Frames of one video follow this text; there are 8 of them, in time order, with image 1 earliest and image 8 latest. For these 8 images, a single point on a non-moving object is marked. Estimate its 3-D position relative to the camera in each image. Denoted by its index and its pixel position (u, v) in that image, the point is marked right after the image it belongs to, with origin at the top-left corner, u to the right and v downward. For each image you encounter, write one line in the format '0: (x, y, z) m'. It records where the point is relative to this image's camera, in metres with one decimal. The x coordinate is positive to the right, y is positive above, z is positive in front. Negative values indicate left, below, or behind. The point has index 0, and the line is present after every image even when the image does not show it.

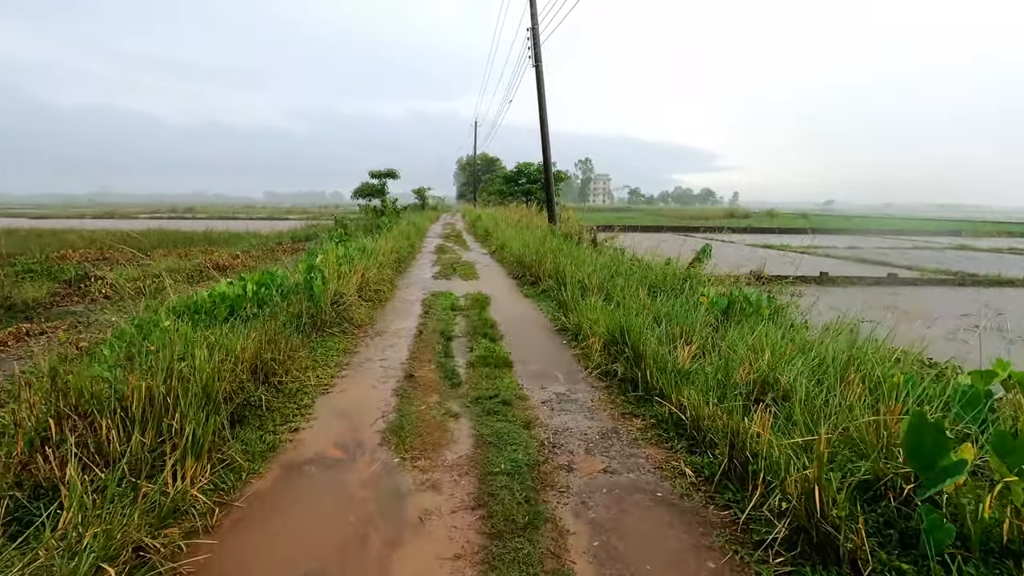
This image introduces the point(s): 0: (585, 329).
0: (+0.6, -0.4, +4.8) m
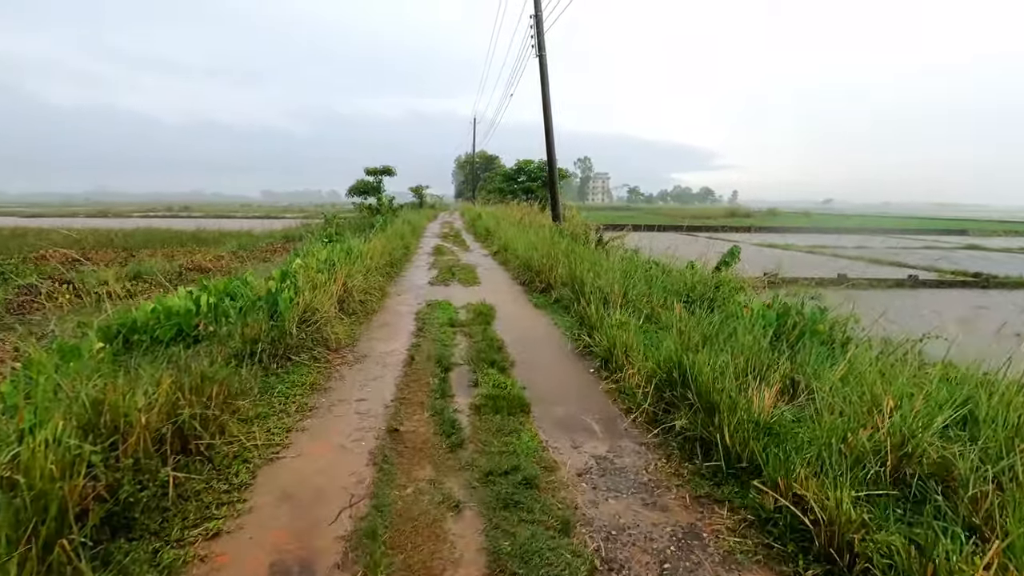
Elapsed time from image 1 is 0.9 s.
0: (+0.7, -0.5, +3.8) m
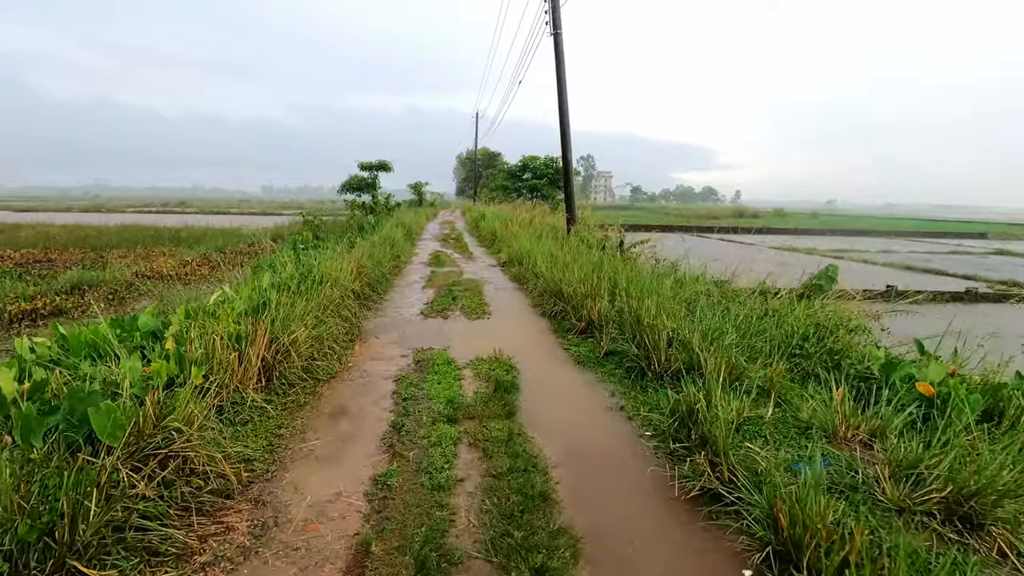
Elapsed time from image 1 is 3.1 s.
0: (+1.0, -0.9, +1.7) m
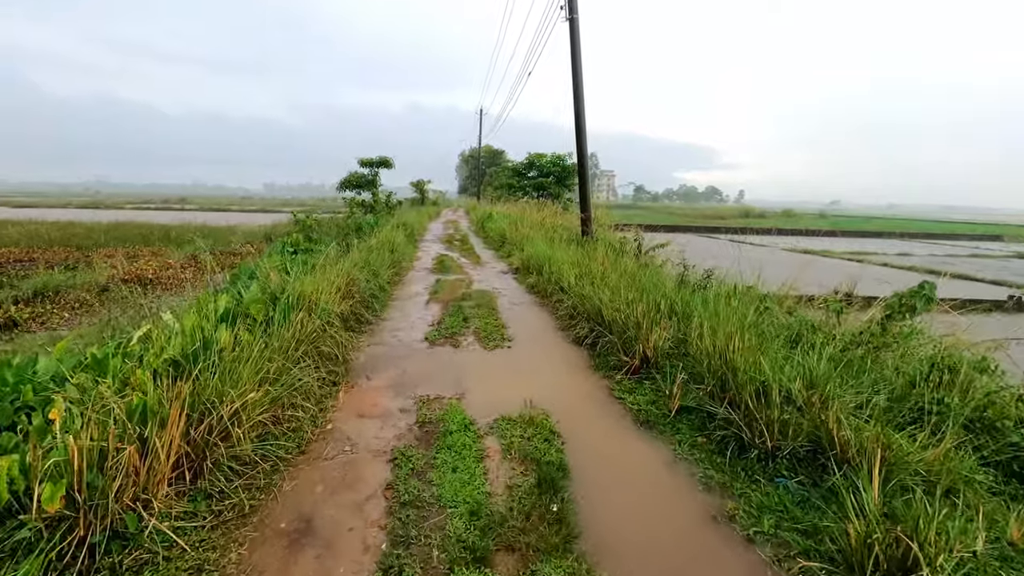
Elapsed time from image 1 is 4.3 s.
0: (+1.2, -1.1, +0.5) m
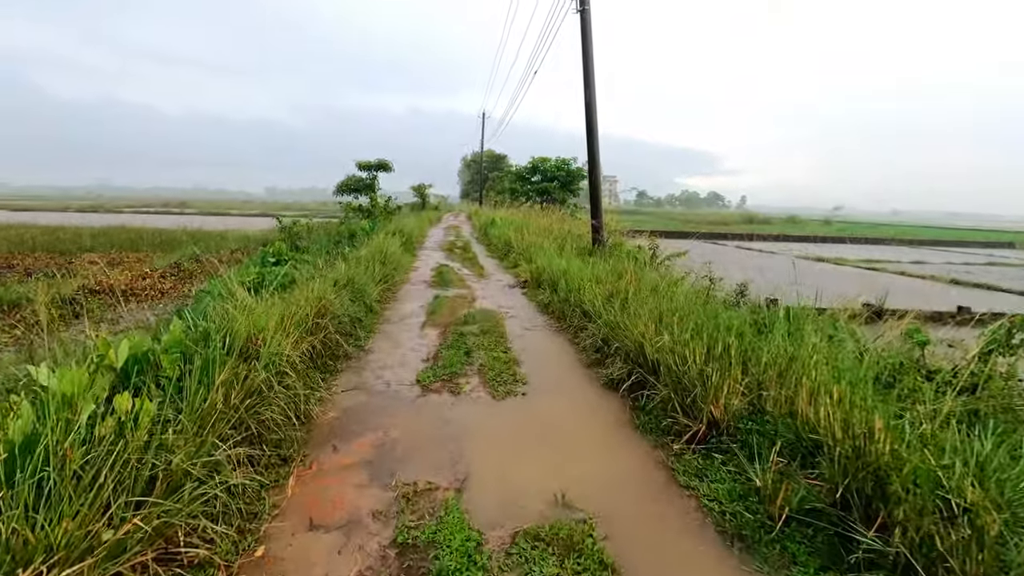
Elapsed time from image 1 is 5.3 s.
0: (+1.3, -1.2, -0.5) m
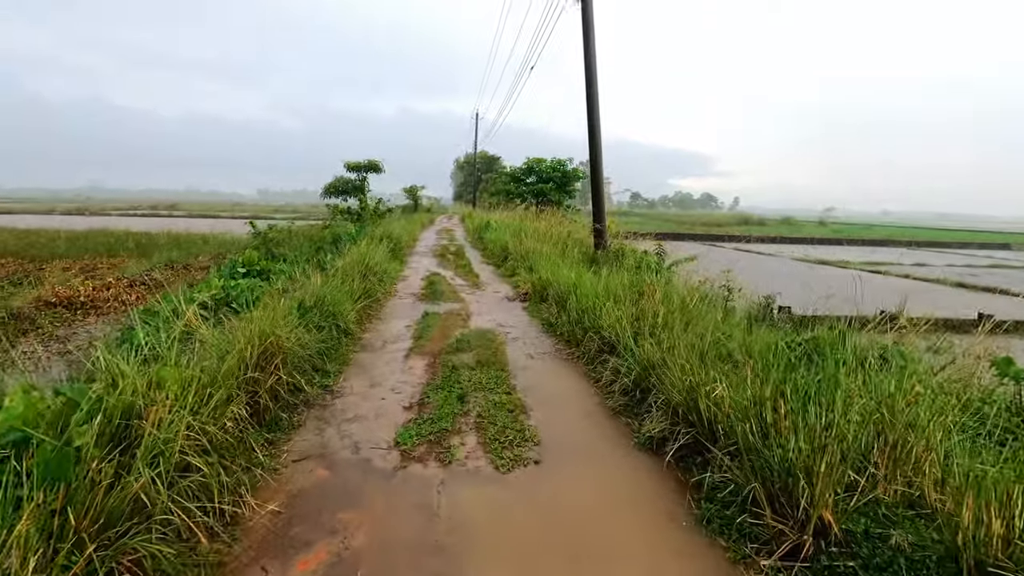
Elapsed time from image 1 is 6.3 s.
0: (+1.4, -1.4, -1.4) m
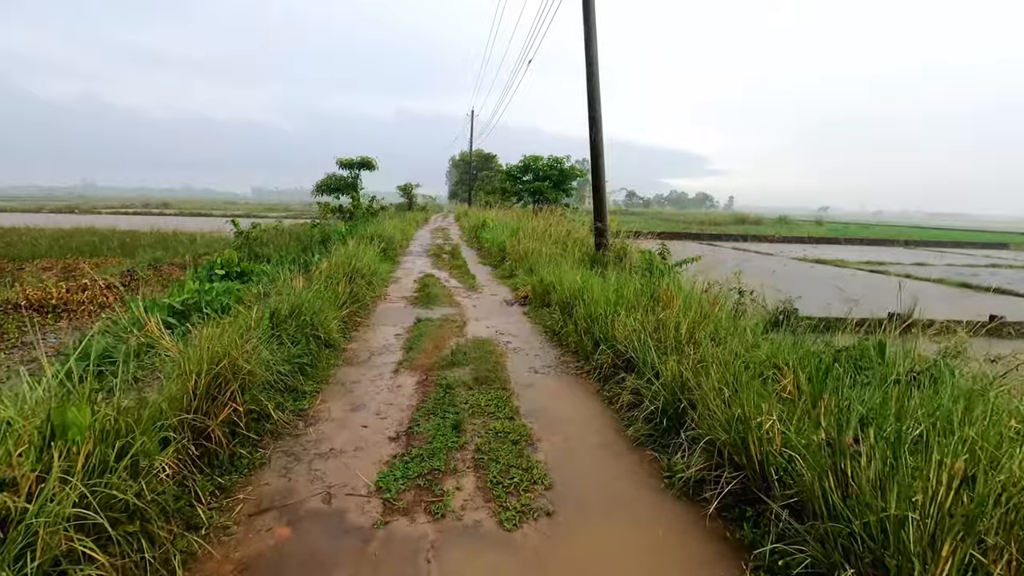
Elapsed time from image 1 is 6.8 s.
0: (+1.4, -1.4, -1.9) m
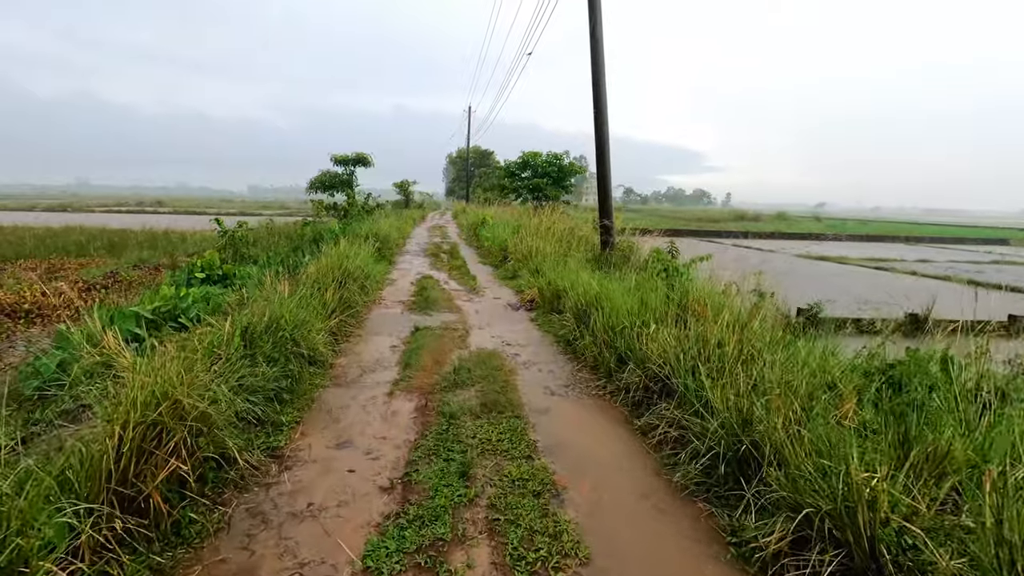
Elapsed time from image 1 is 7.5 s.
0: (+1.5, -1.5, -2.4) m
